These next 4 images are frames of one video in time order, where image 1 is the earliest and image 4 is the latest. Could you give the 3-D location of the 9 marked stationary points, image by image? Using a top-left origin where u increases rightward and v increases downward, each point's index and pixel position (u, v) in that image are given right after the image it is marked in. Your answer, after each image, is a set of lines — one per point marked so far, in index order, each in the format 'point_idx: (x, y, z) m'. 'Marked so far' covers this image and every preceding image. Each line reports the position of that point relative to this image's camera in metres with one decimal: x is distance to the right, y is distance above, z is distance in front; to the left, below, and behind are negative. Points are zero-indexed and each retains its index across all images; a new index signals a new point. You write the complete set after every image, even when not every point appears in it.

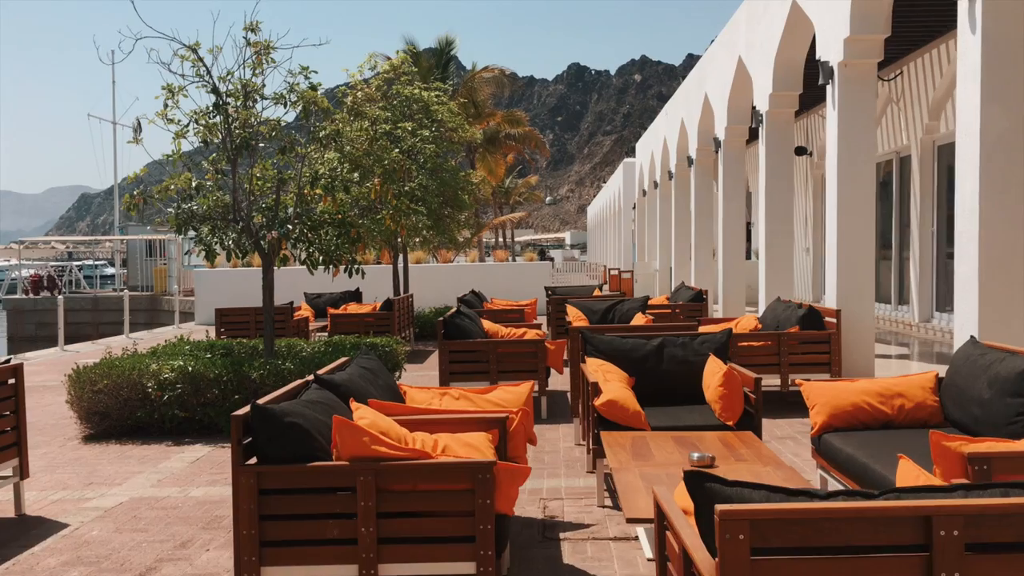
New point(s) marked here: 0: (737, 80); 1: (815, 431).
0: (+3.9, +3.6, +12.2) m
1: (+2.0, -0.9, +4.6) m
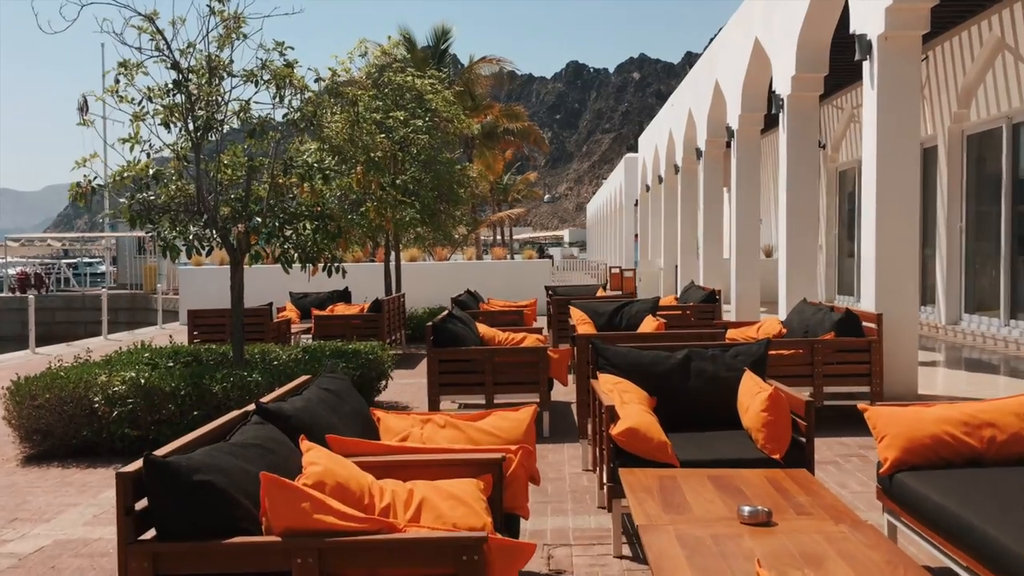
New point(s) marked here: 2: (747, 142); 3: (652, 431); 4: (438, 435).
0: (+3.9, +3.6, +11.3) m
1: (+2.0, -1.0, +3.7) m
2: (+4.0, +2.5, +11.8) m
3: (+0.8, -0.8, +3.9) m
4: (-0.4, -0.8, +3.8) m
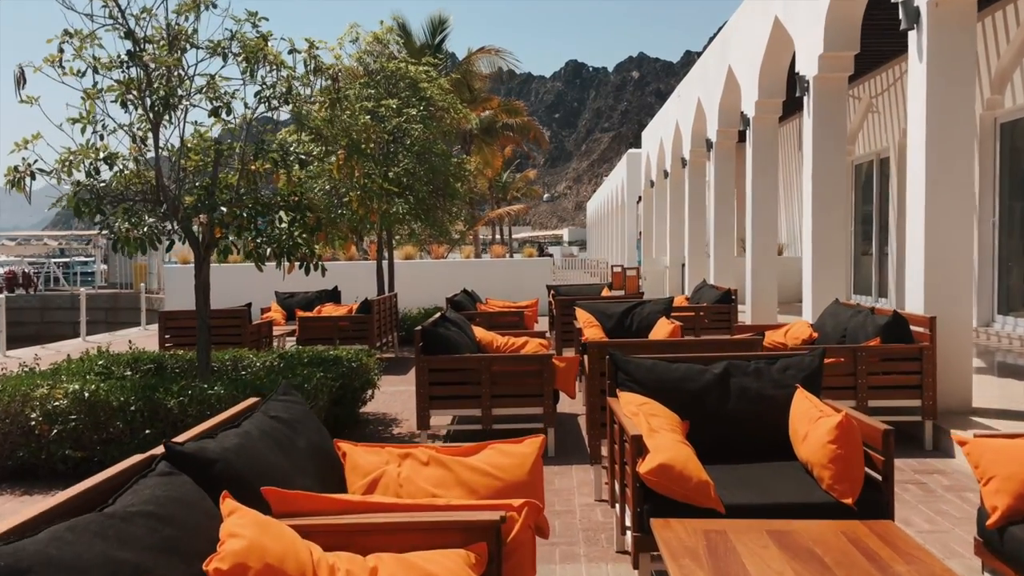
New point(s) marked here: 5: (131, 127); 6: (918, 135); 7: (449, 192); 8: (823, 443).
0: (+3.9, +3.6, +10.5) m
1: (+2.0, -1.0, +2.9) m
2: (+3.9, +2.5, +11.0) m
3: (+0.8, -0.8, +3.1) m
4: (-0.4, -0.8, +2.9) m
5: (-3.5, +1.5, +6.4) m
6: (+3.6, +1.3, +6.2) m
7: (-1.2, +1.9, +13.7) m
8: (+1.4, -0.7, +3.2) m
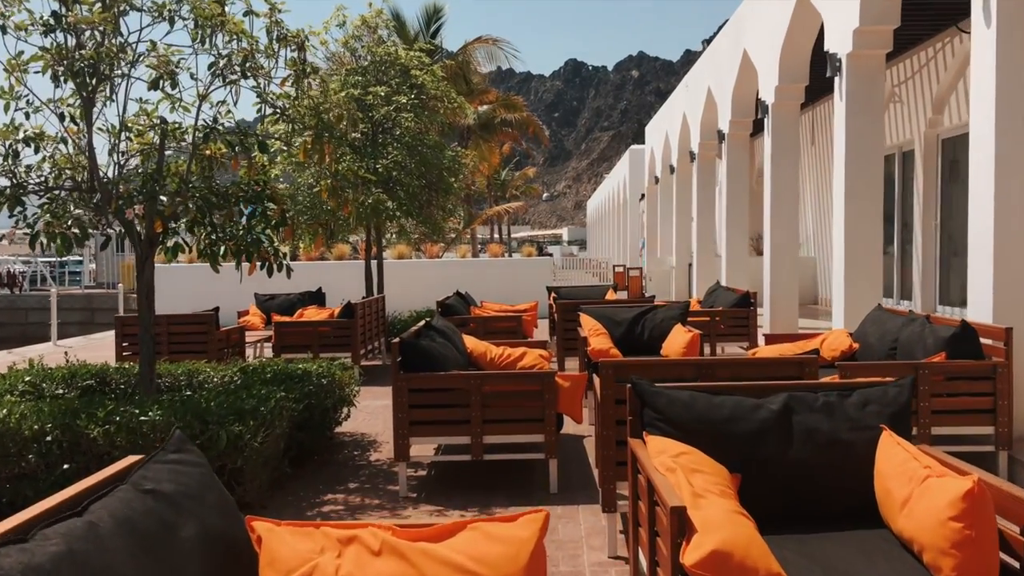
0: (+3.9, +3.6, +9.6) m
1: (+1.9, -1.0, +2.0) m
2: (+3.9, +2.4, +10.1) m
3: (+0.8, -0.8, +2.2) m
4: (-0.4, -0.8, +2.0) m
5: (-3.5, +1.4, +5.5) m
6: (+3.5, +1.3, +5.2) m
7: (-1.3, +1.9, +12.8) m
8: (+1.4, -0.7, +2.3) m
